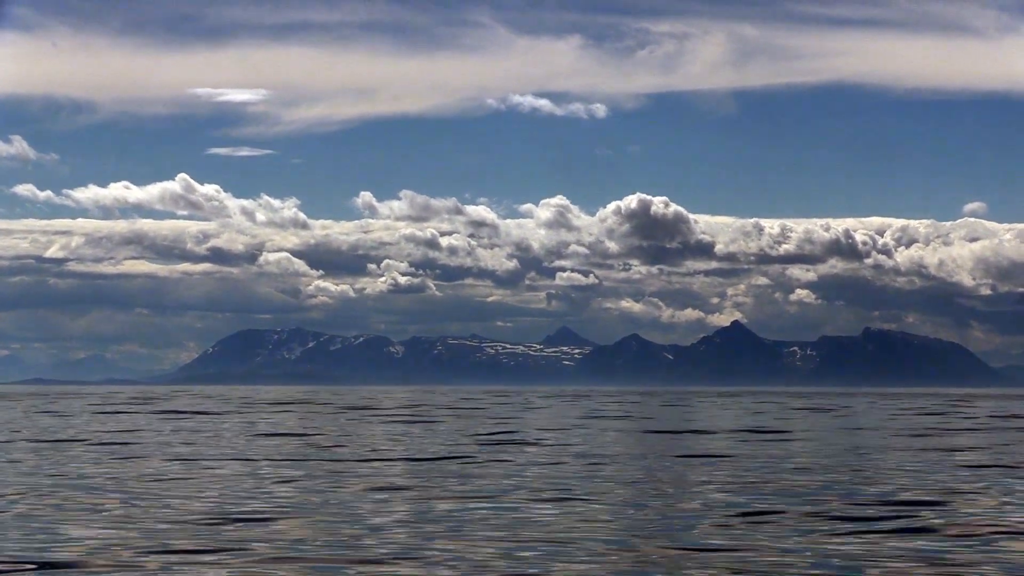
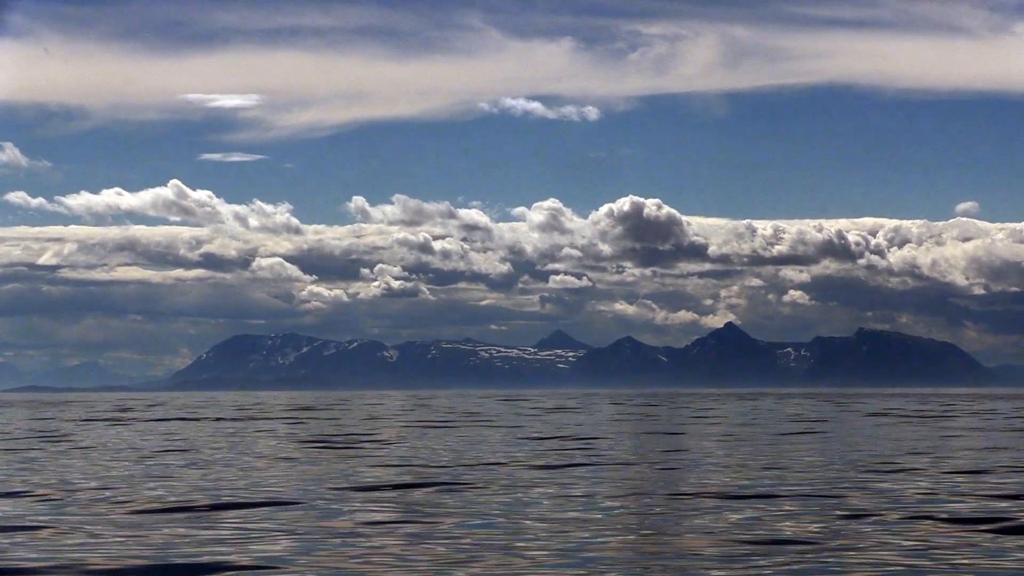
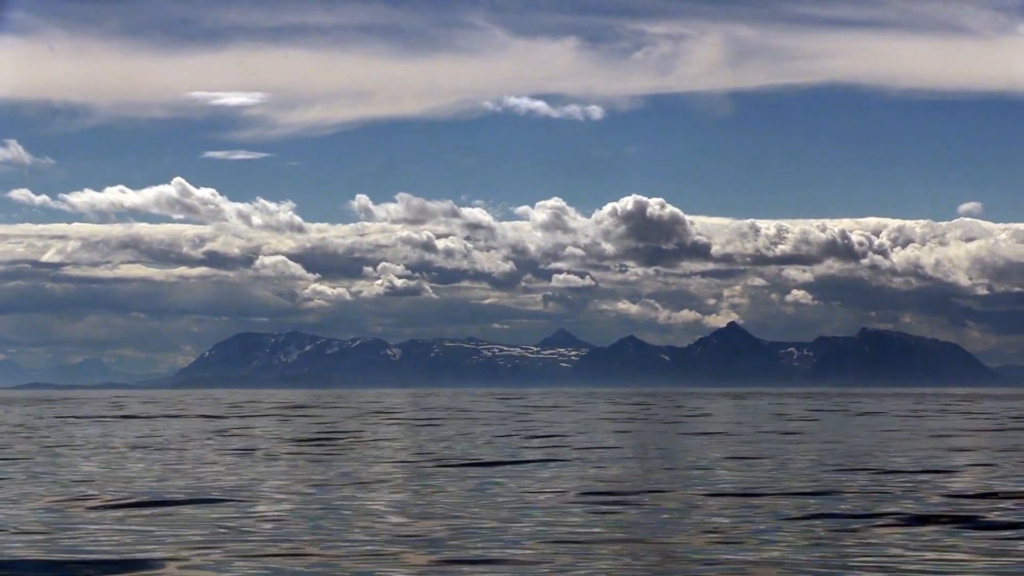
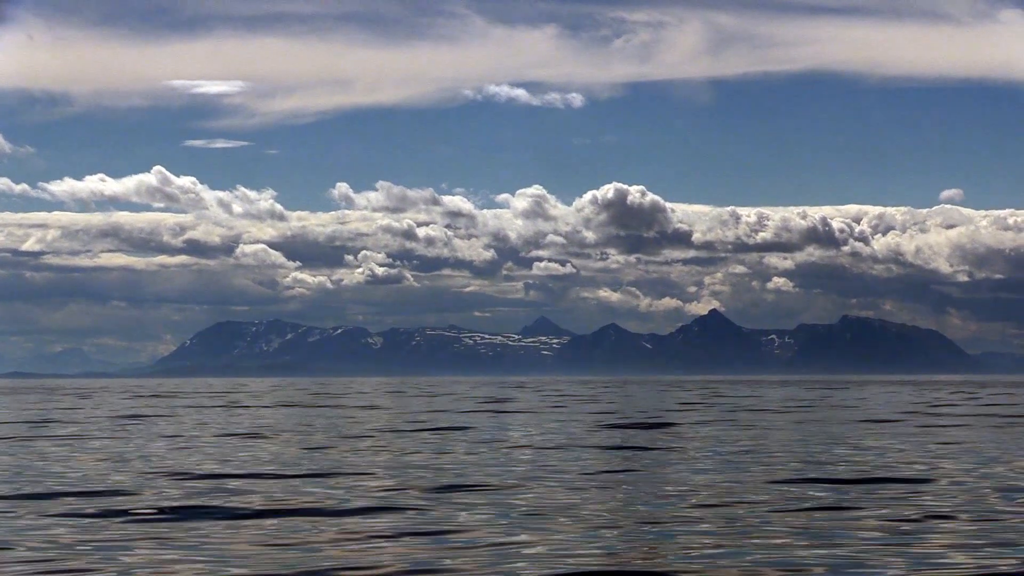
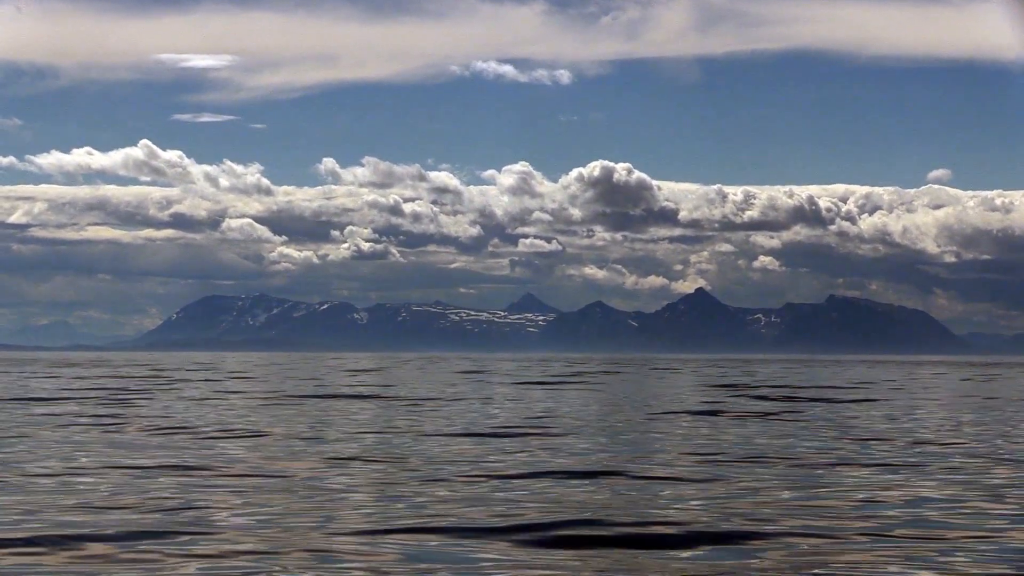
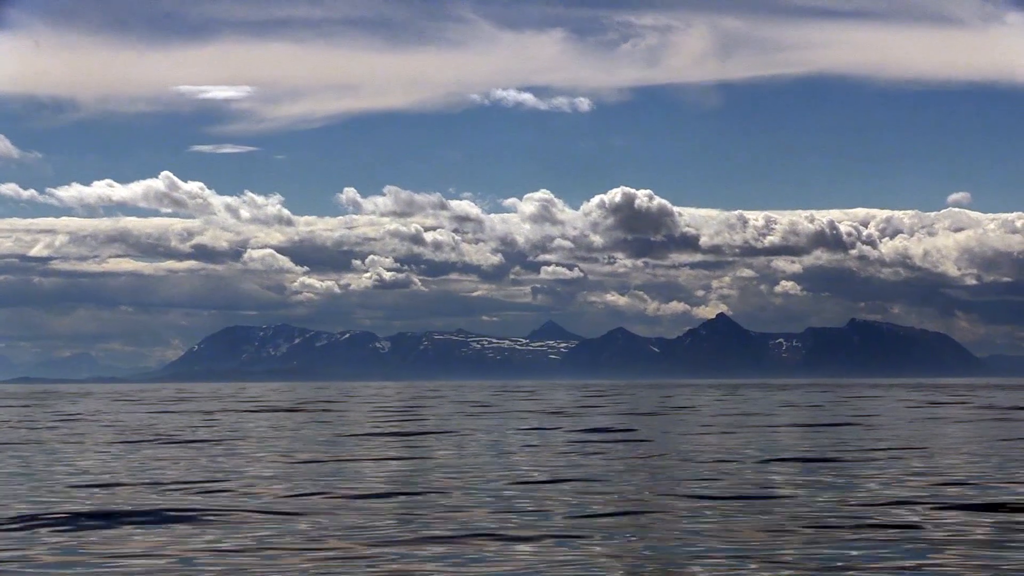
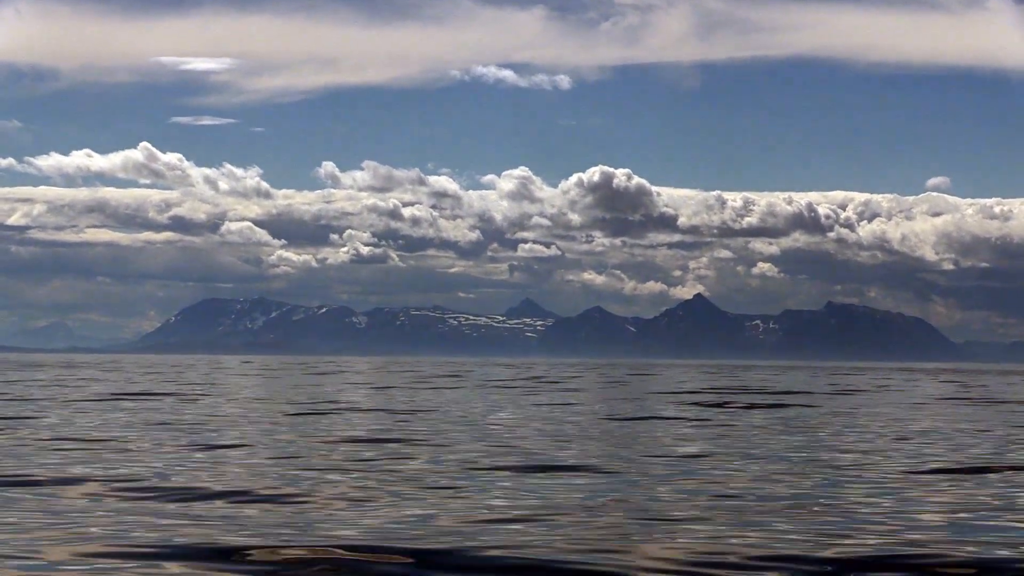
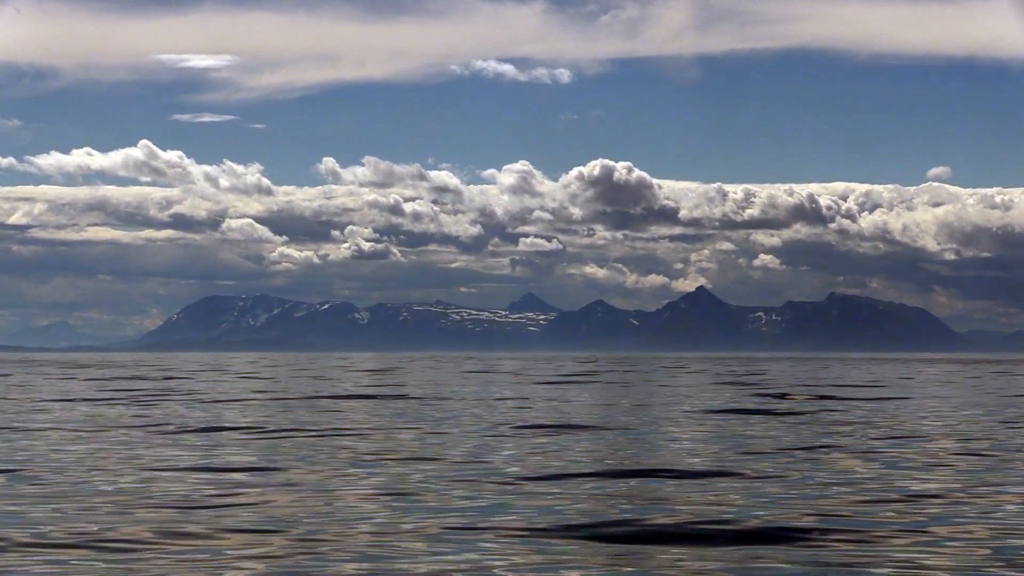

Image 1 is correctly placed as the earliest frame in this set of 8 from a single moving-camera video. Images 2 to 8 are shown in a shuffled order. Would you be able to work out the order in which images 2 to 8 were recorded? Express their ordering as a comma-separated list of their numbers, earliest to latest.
3, 2, 6, 4, 7, 5, 8
